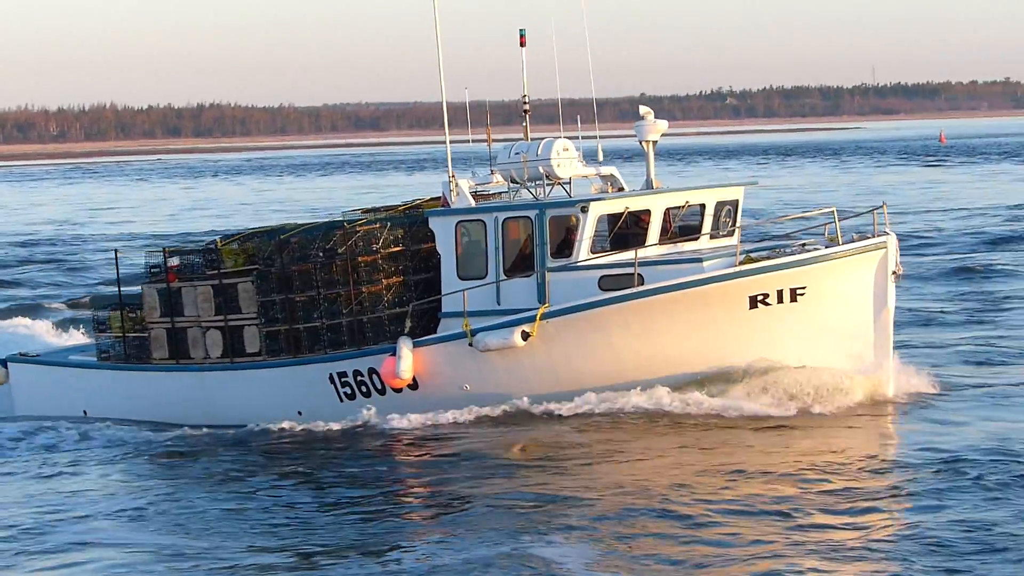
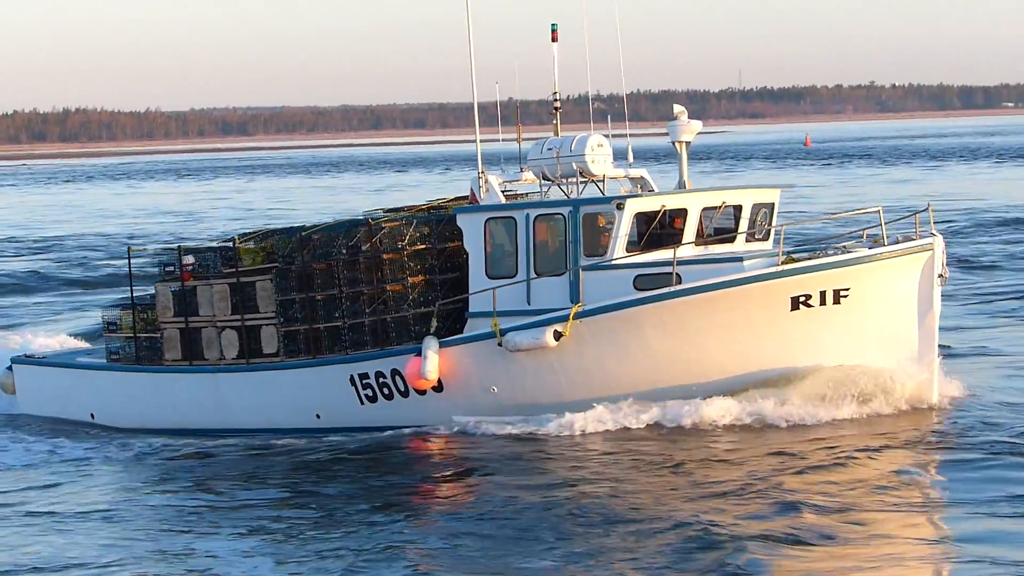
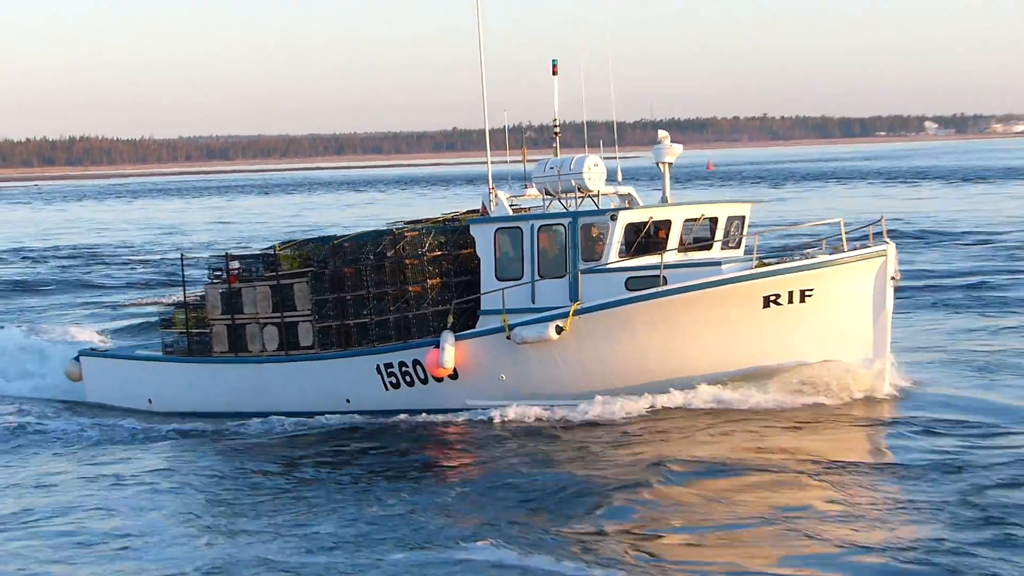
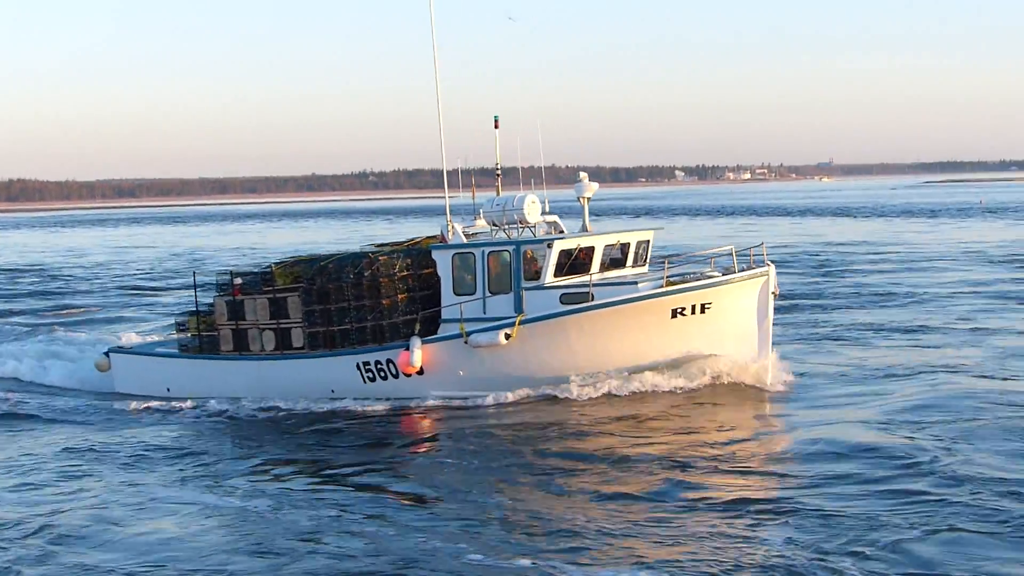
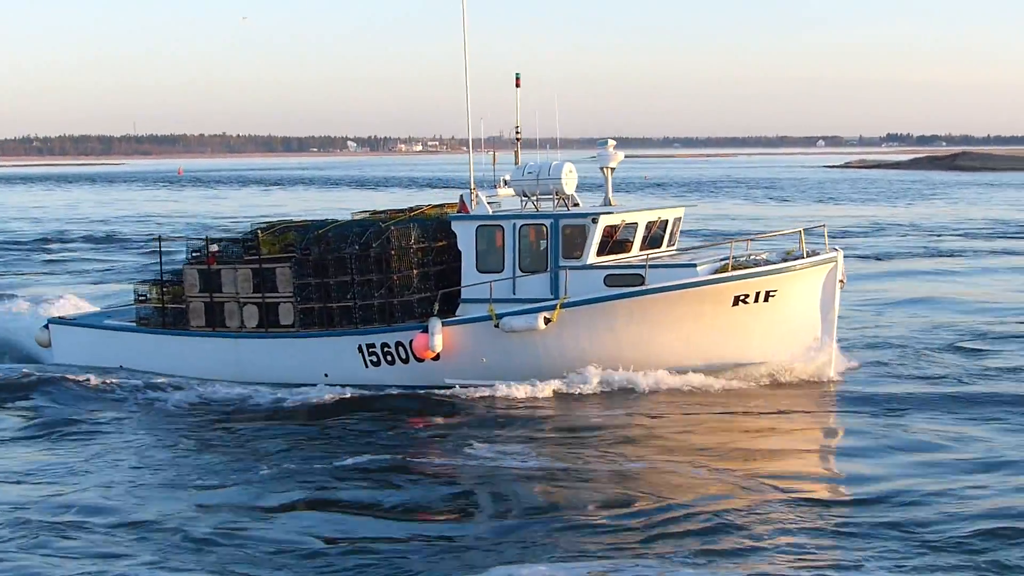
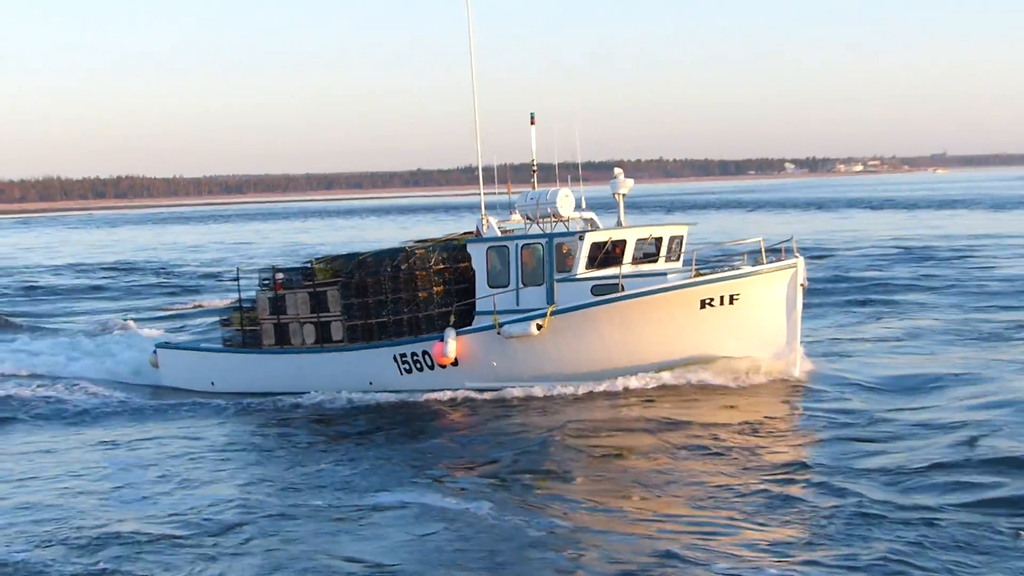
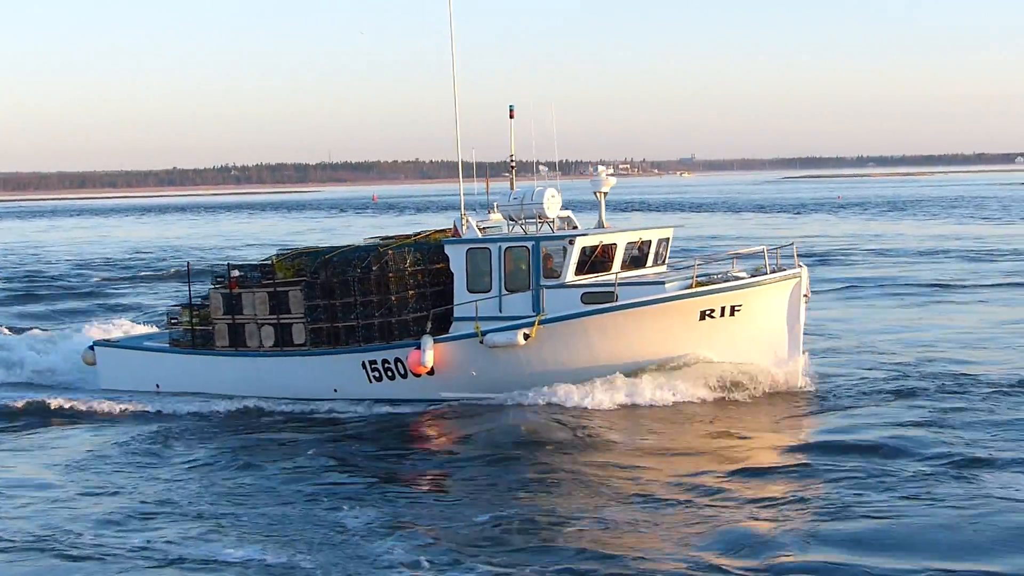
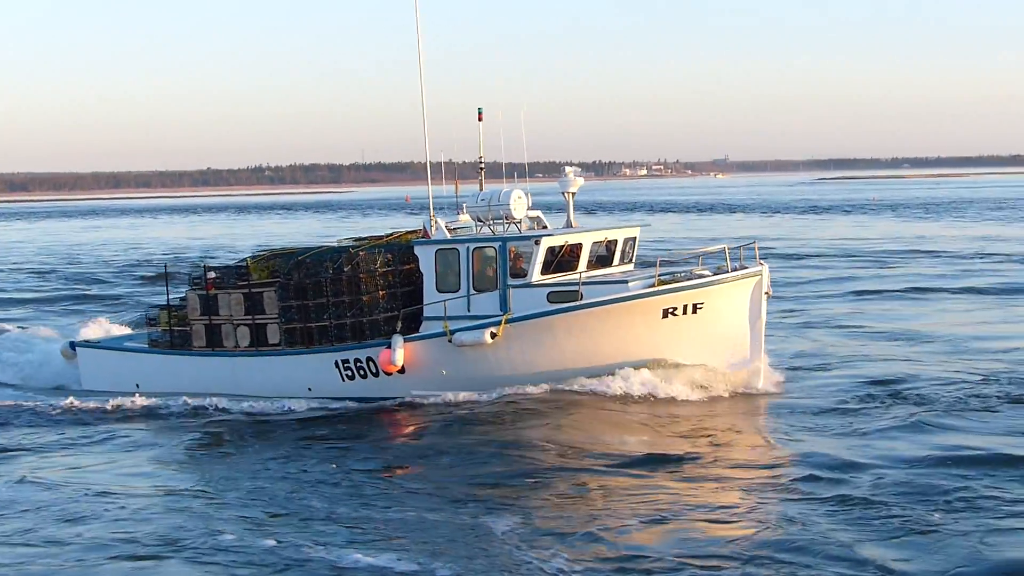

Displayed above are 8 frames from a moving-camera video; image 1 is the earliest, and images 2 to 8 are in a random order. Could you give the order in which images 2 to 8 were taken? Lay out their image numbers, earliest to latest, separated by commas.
2, 3, 6, 4, 8, 7, 5
